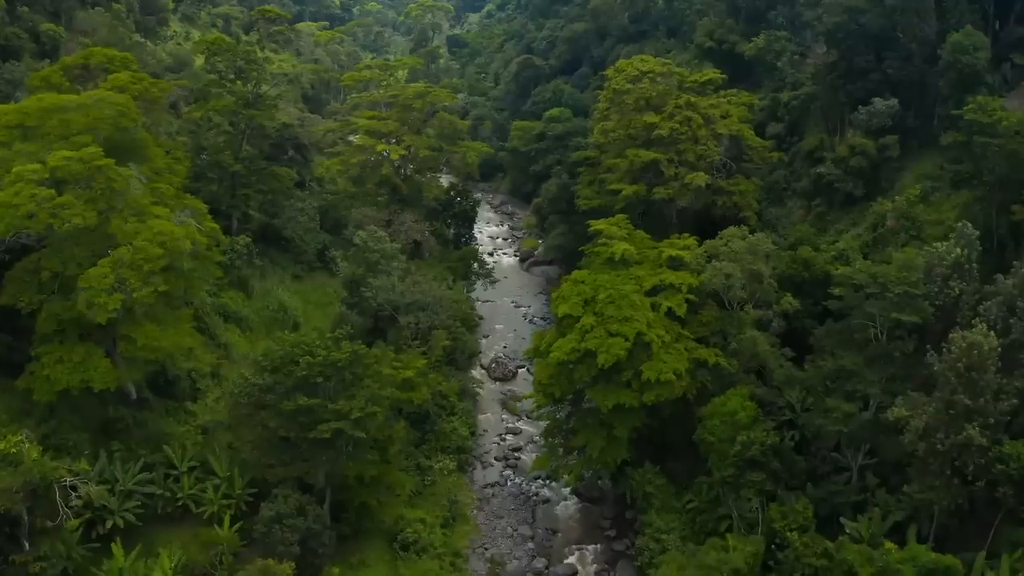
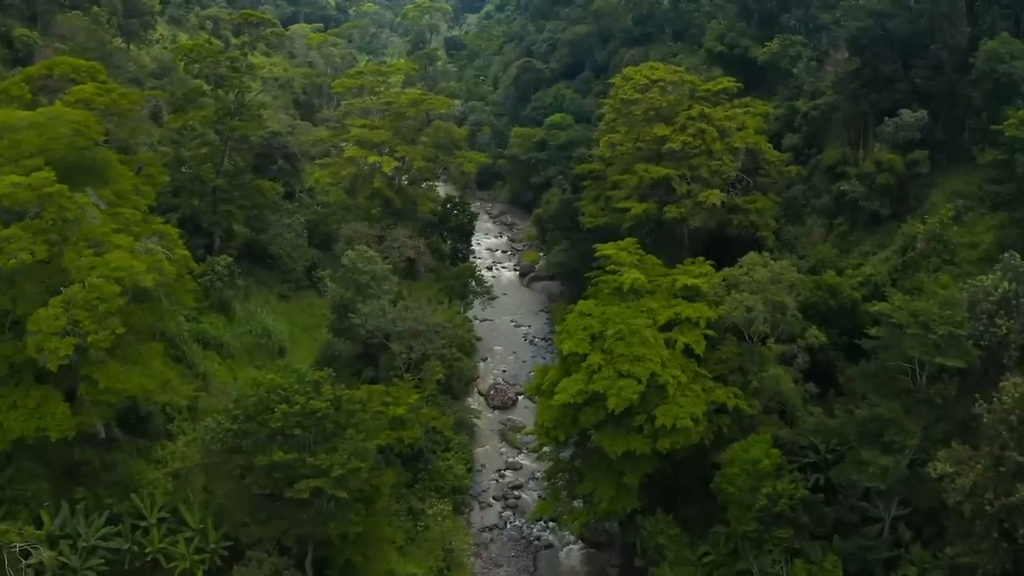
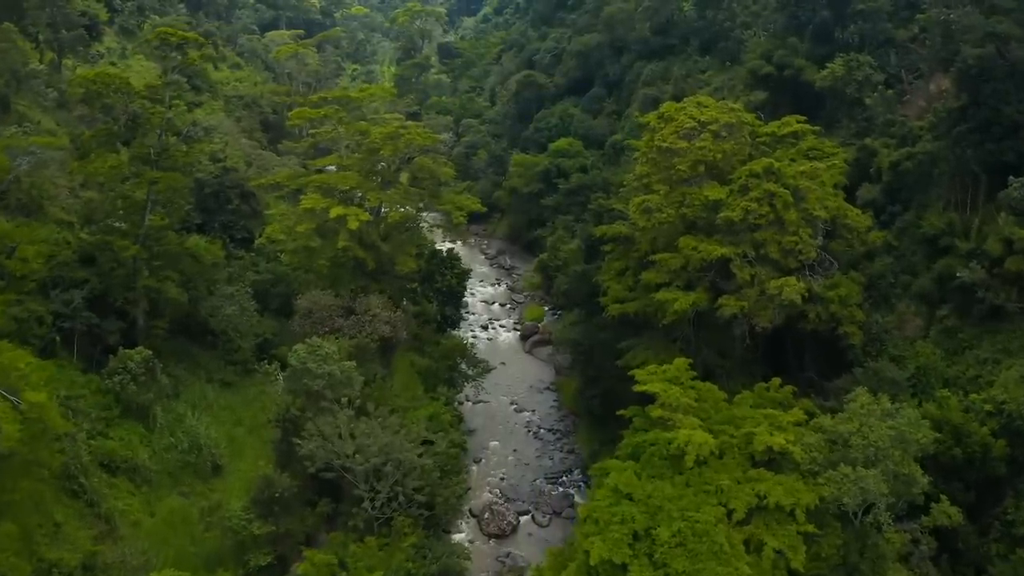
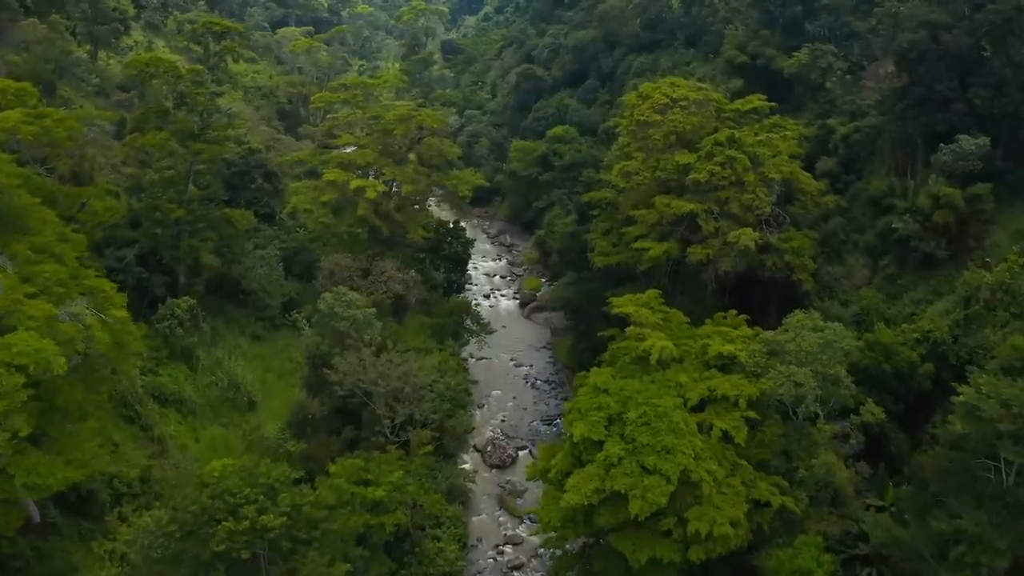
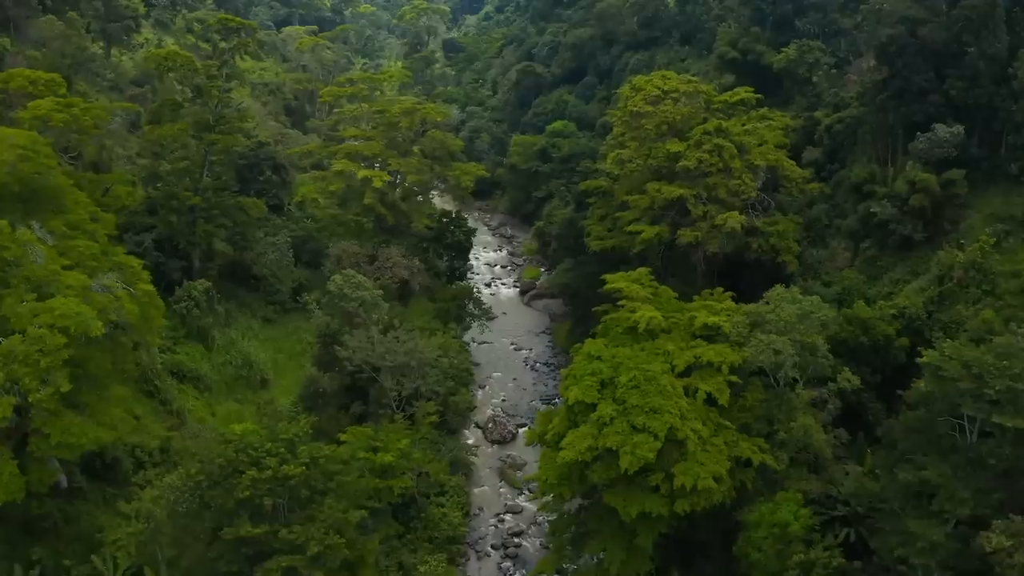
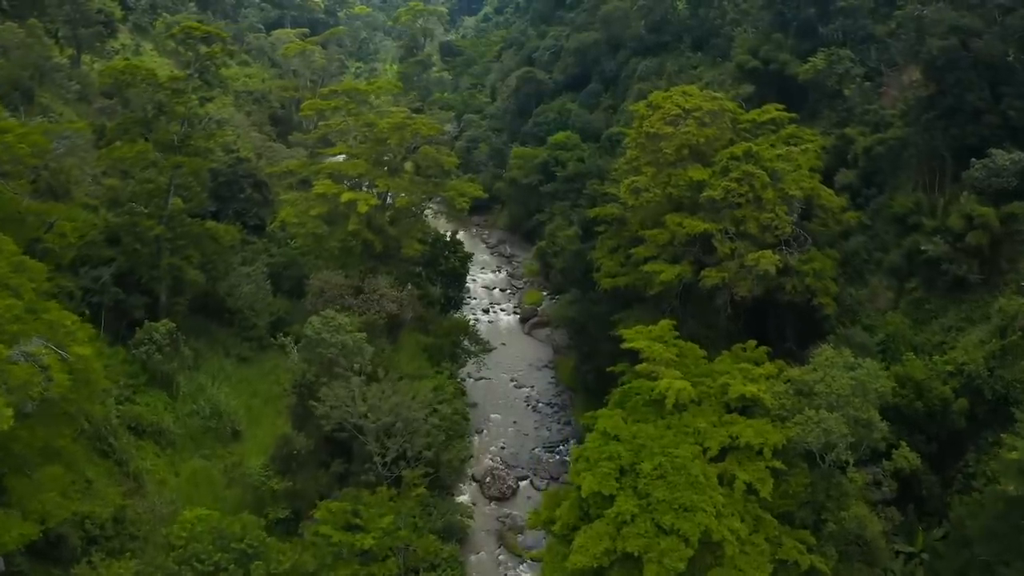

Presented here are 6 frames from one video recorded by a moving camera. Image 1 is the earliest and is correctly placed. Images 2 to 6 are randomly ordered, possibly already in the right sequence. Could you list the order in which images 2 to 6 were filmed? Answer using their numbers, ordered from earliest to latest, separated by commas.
2, 5, 4, 6, 3
